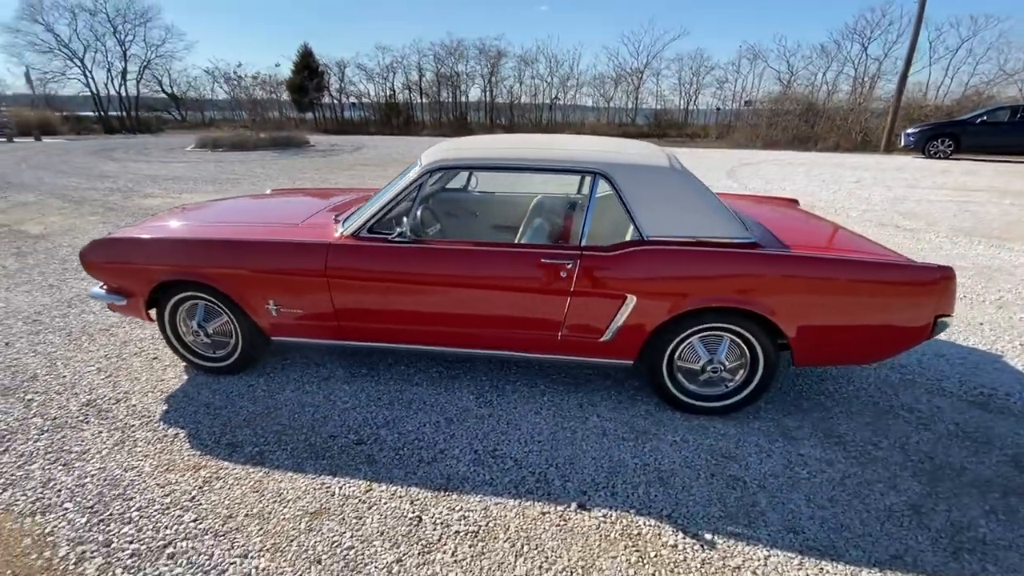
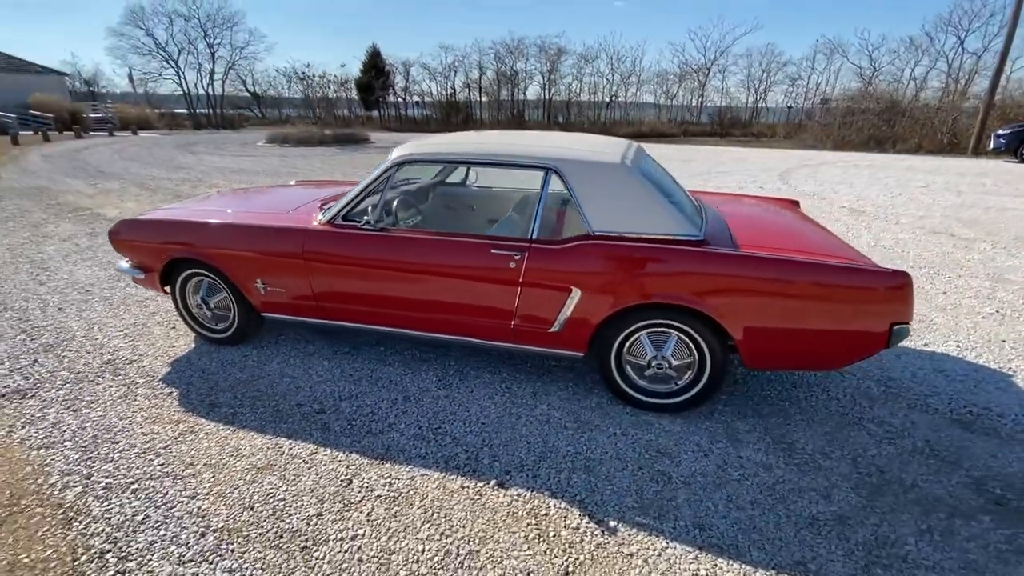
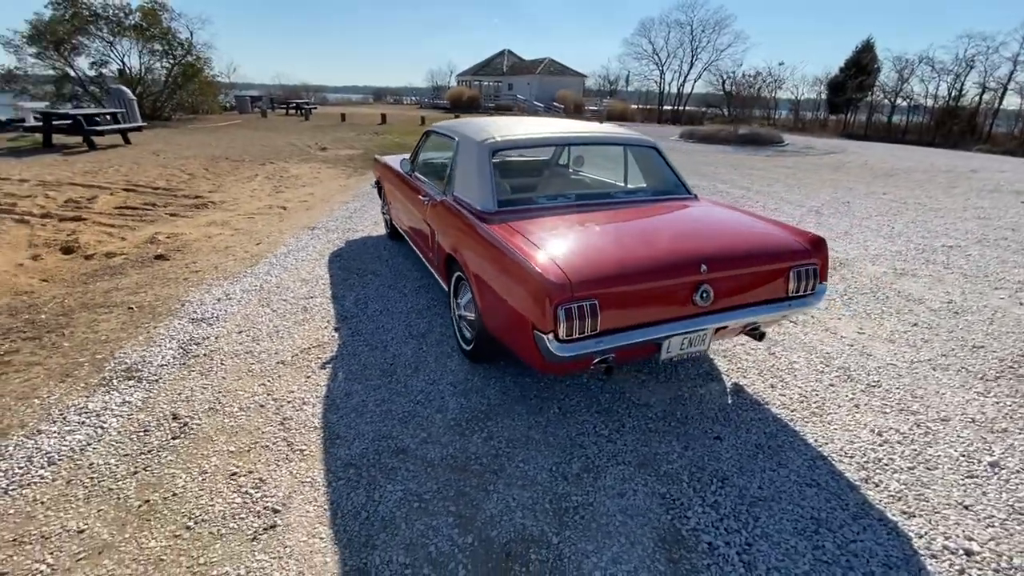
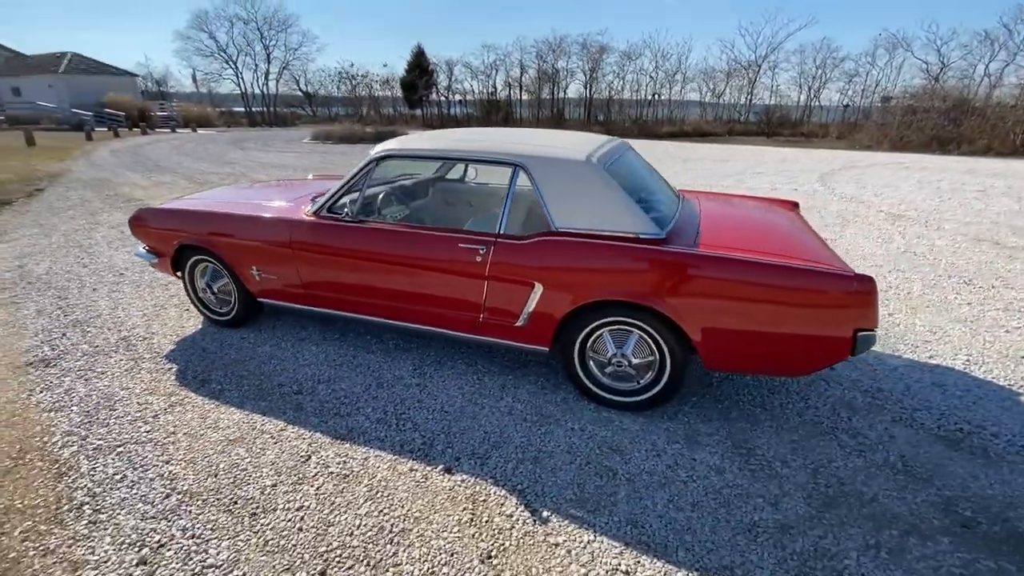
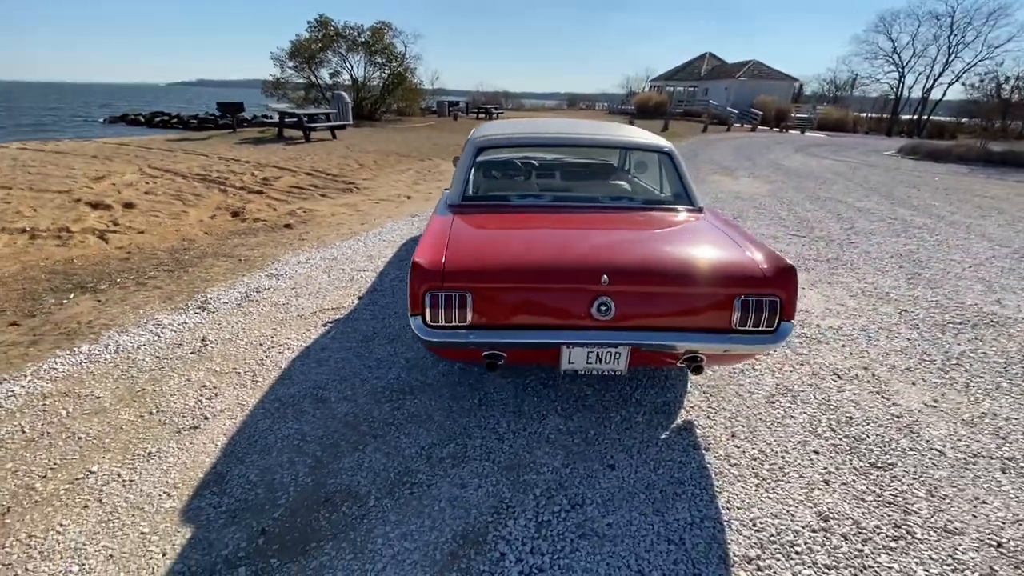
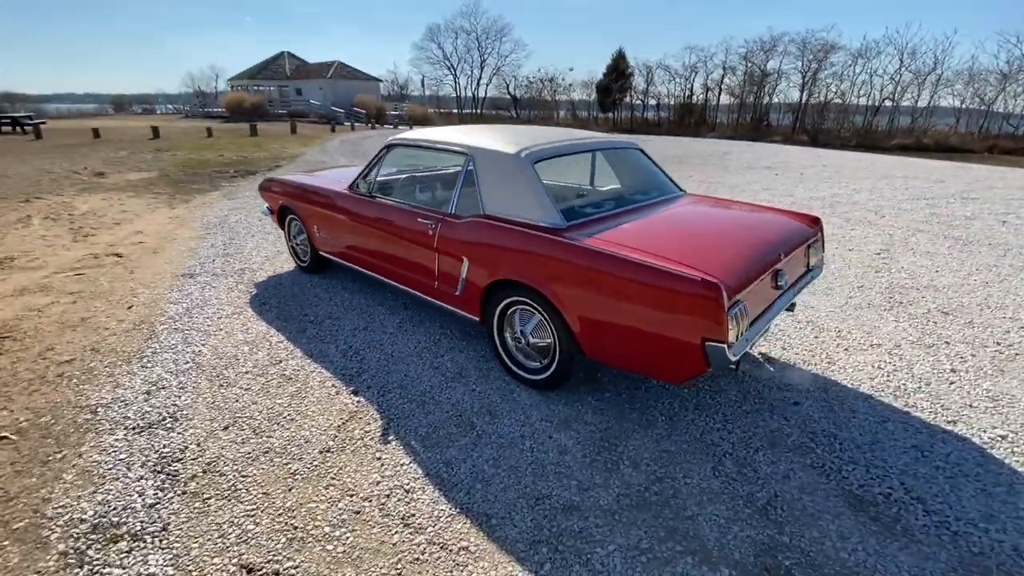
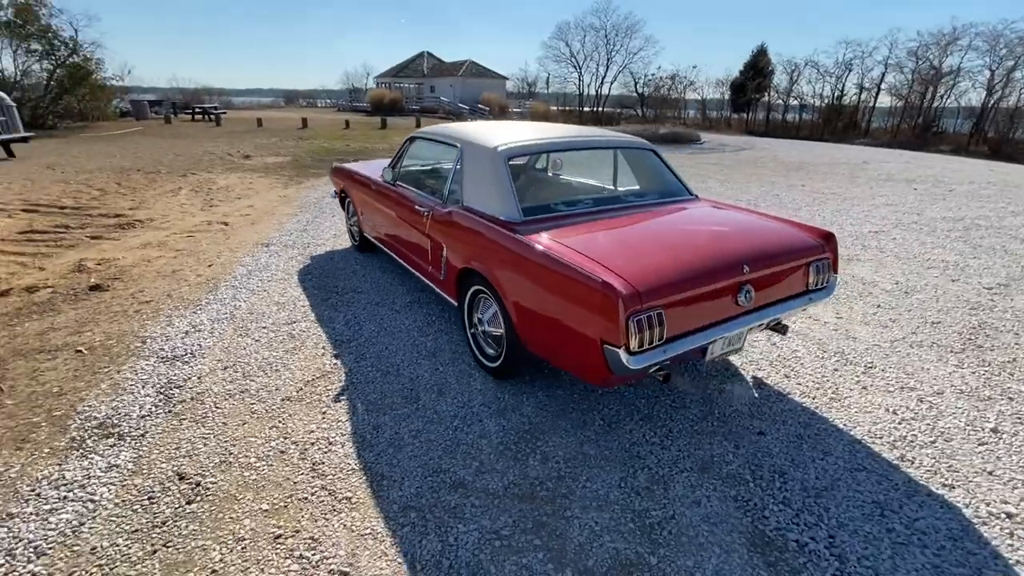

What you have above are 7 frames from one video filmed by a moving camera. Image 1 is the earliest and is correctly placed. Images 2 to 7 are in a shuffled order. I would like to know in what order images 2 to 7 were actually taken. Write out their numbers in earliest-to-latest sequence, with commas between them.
2, 4, 6, 7, 3, 5
